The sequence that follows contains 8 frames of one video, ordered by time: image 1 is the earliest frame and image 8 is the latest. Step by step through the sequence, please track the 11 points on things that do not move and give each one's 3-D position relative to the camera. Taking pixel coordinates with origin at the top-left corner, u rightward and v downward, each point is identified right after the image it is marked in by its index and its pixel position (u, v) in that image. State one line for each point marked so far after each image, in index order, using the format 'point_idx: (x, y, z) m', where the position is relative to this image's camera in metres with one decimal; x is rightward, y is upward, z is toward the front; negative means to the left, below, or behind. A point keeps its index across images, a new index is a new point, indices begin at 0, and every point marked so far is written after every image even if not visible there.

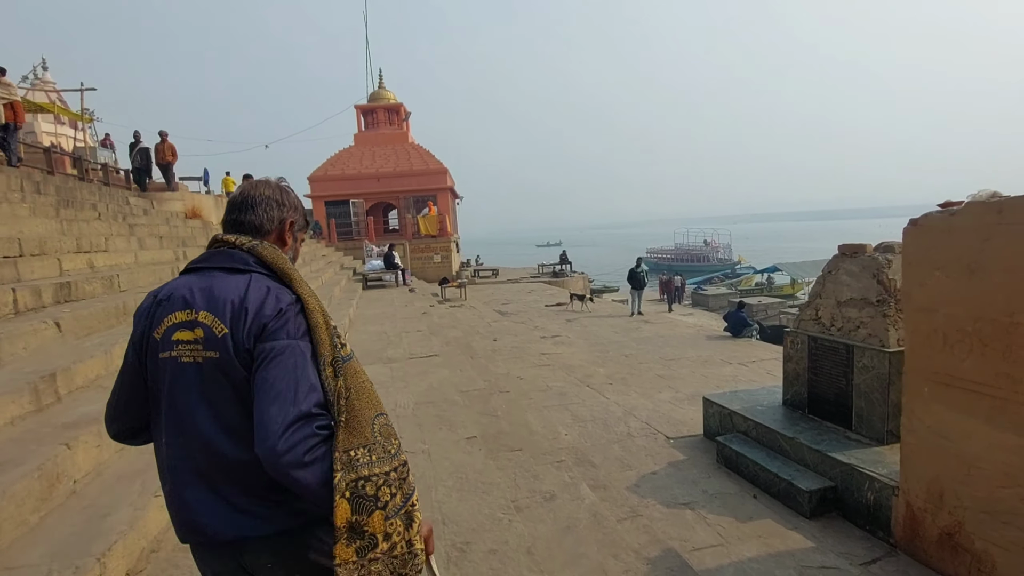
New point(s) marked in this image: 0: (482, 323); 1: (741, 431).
0: (-0.6, -0.7, +10.3) m
1: (+1.7, -1.1, +4.1) m
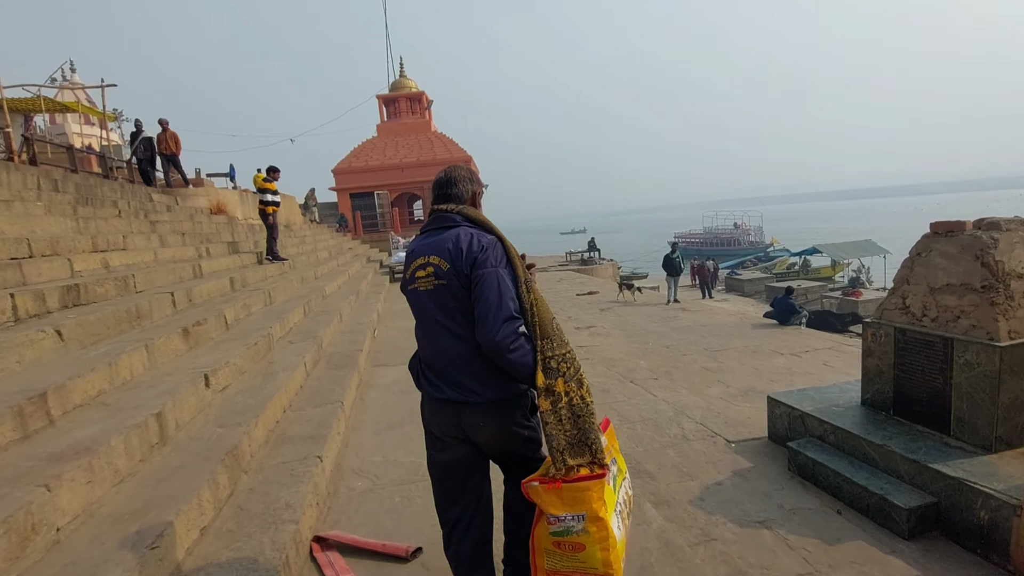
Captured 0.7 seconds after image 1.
0: (0.0, -0.5, +10.0) m
1: (+2.0, -1.0, +3.6) m
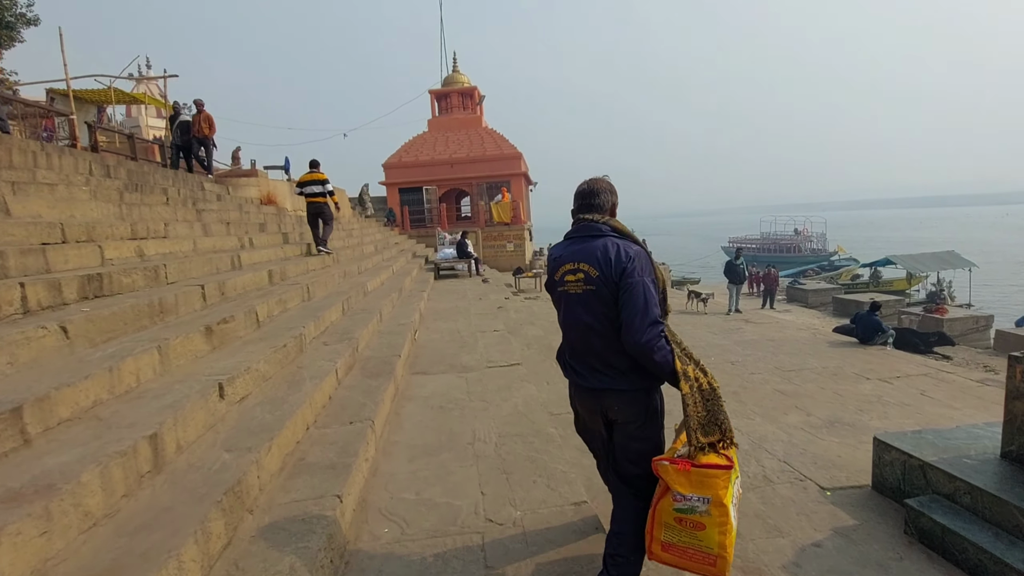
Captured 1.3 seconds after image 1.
0: (+0.9, -0.5, +9.5) m
1: (+2.3, -1.1, +2.9) m
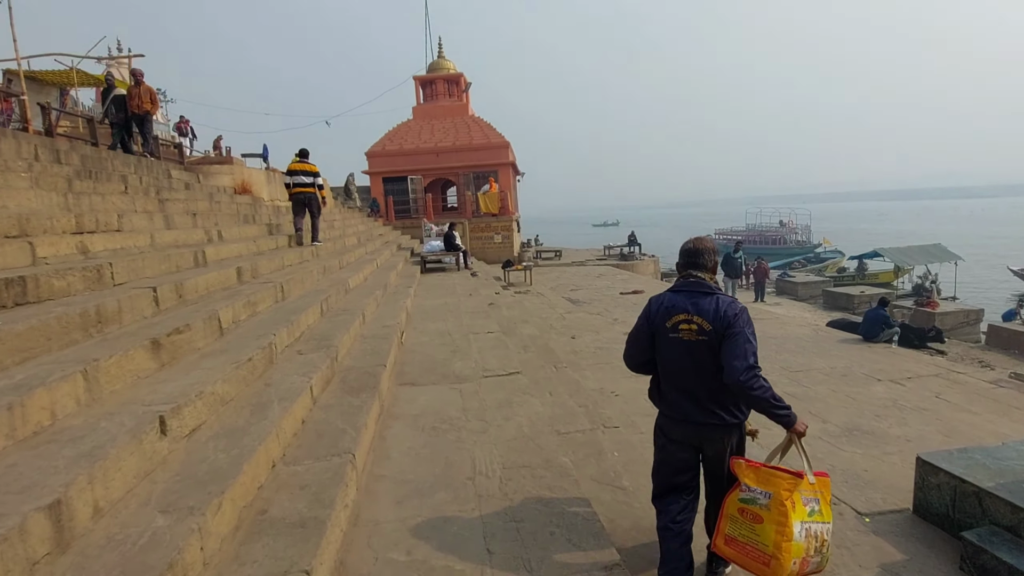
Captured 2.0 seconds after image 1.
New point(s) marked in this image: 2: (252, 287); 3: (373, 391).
0: (+0.7, -0.5, +9.0) m
1: (+2.4, -1.1, +2.6) m
2: (-2.1, 0.0, +4.5) m
3: (-0.8, -0.6, +3.2) m
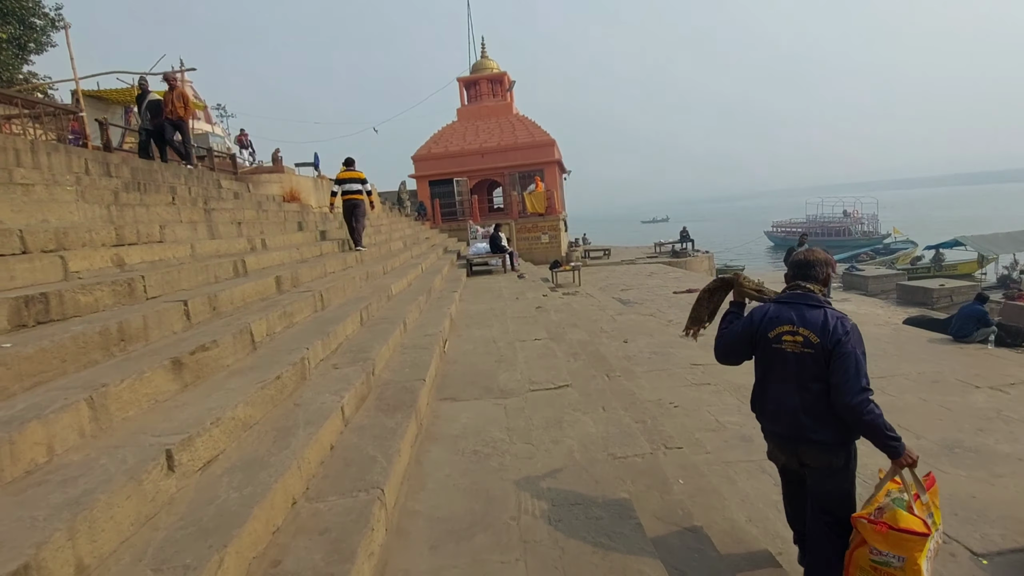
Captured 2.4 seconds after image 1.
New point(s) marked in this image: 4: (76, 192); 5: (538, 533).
0: (+1.5, -0.5, +8.6) m
1: (+2.6, -1.1, +2.0) m
2: (-1.8, -0.1, +4.3) m
3: (-0.6, -0.7, +2.9) m
4: (-3.7, +0.8, +4.6) m
5: (+0.1, -0.9, +2.0) m
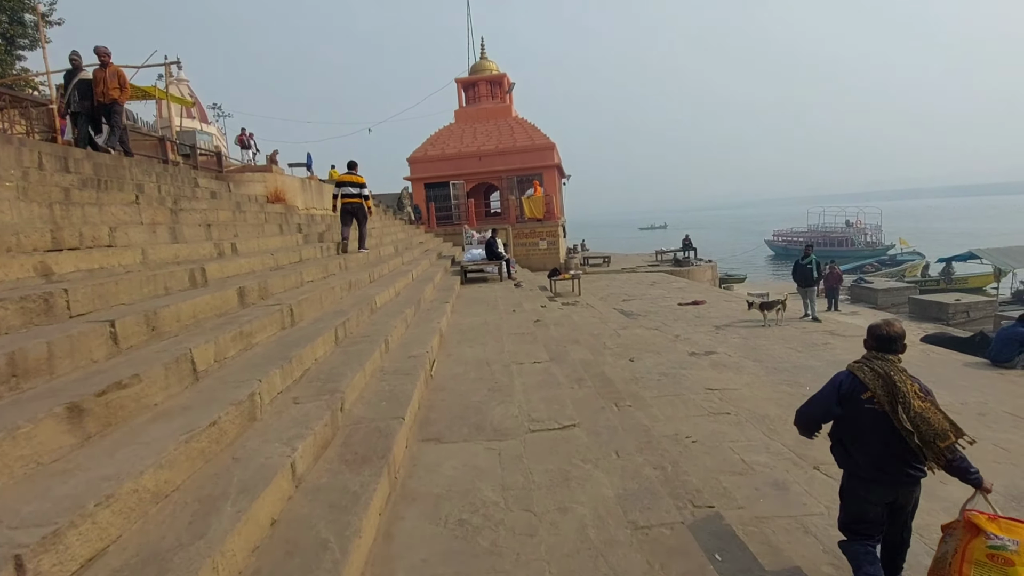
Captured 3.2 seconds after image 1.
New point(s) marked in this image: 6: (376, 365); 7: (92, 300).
0: (+1.4, -0.6, +8.1) m
1: (+2.5, -1.3, +1.5) m
2: (-1.8, -0.2, +3.7) m
3: (-0.6, -0.8, +2.4) m
4: (-3.7, +0.7, +4.0) m
5: (+0.1, -1.0, +1.4) m
6: (-0.9, -0.5, +3.7) m
7: (-2.2, -0.1, +2.9) m
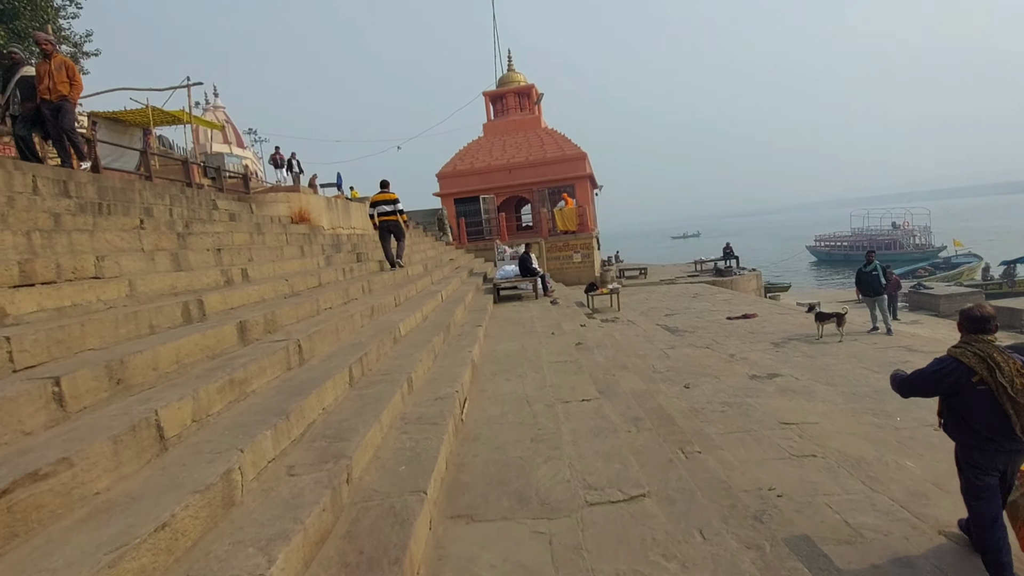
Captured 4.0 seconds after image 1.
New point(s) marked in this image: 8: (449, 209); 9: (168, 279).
0: (+1.9, -0.9, +7.3) m
1: (+2.7, -1.3, +0.7) m
2: (-1.5, -0.4, +3.2) m
3: (-0.4, -0.9, +1.8) m
4: (-3.5, +0.5, +3.6) m
5: (+0.2, -1.1, +0.8) m
6: (-0.7, -0.7, +3.1) m
7: (-2.0, -0.3, +2.4) m
8: (-2.2, +2.8, +19.0) m
9: (-2.4, 0.0, +3.8) m
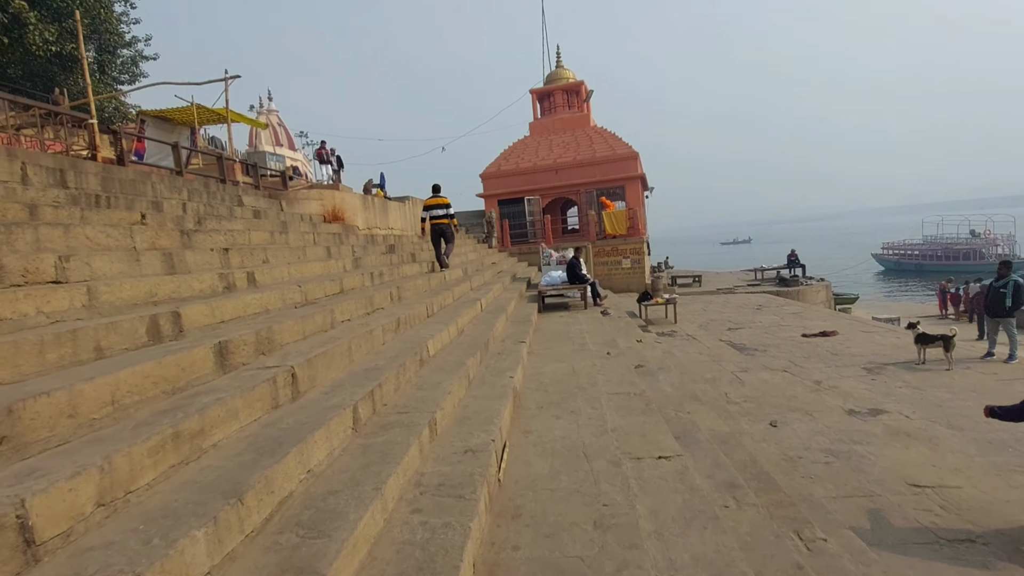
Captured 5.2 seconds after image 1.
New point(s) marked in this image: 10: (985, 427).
0: (+2.5, -1.0, +6.3) m
1: (+2.7, -1.4, -0.4) m
2: (-1.3, -0.4, +2.5) m
3: (-0.3, -1.0, +0.9) m
4: (-3.2, +0.5, +3.0) m
5: (+0.3, -1.2, -0.1) m
6: (-0.4, -0.8, +2.3) m
7: (-1.8, -0.3, +1.7) m
8: (-0.7, +2.6, +18.2) m
9: (-2.1, 0.0, +3.1) m
10: (+4.3, -1.2, +4.9) m
